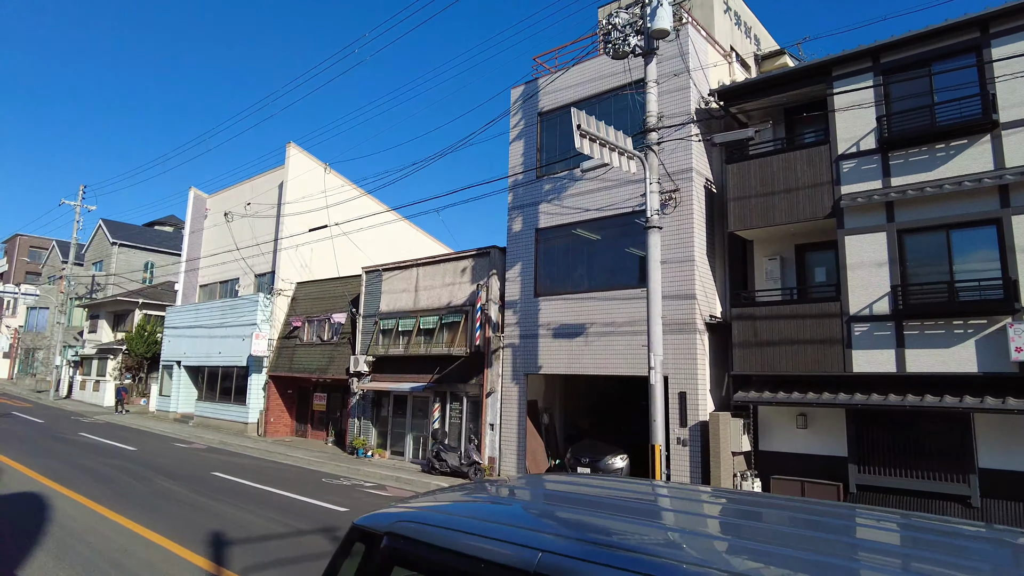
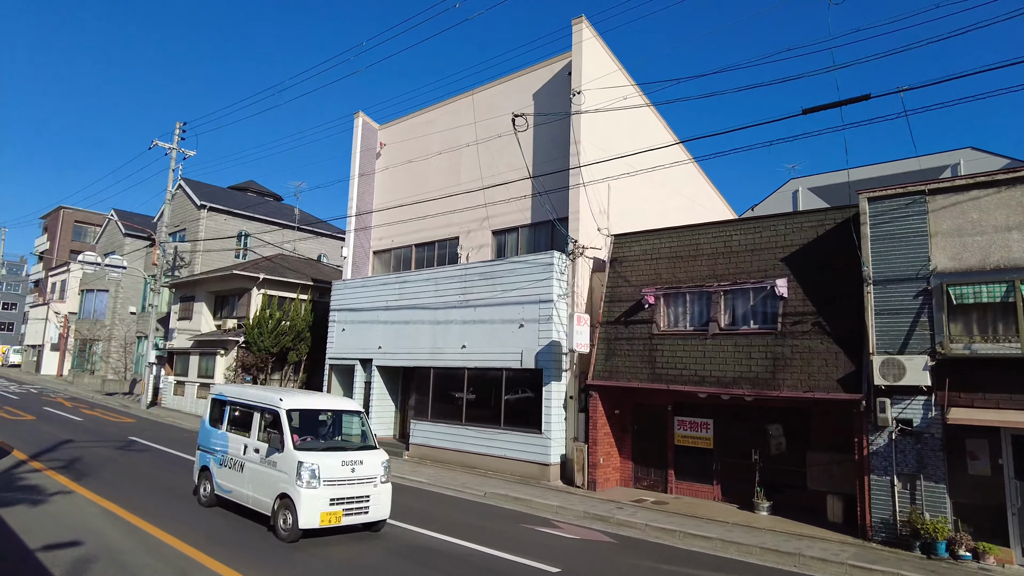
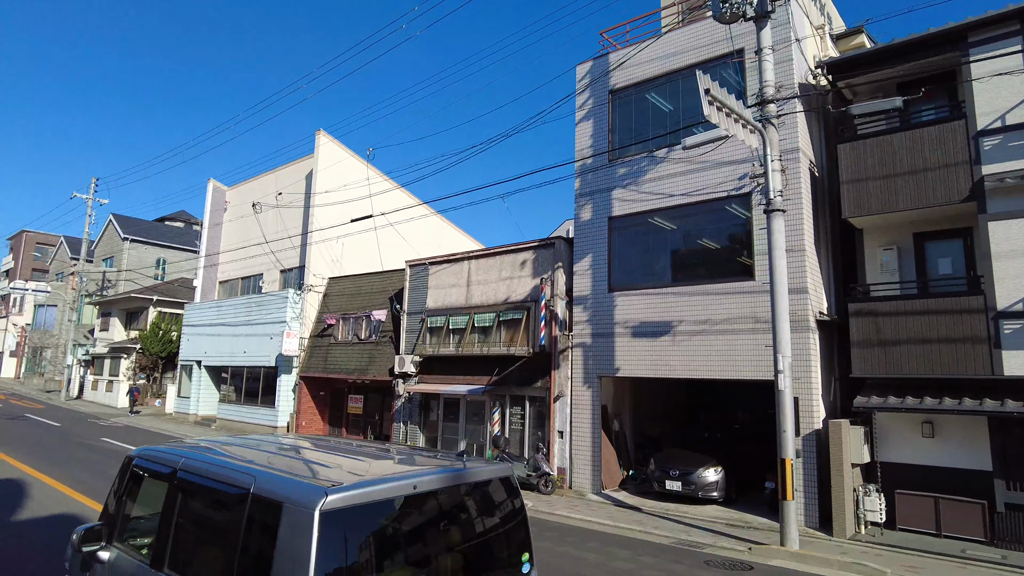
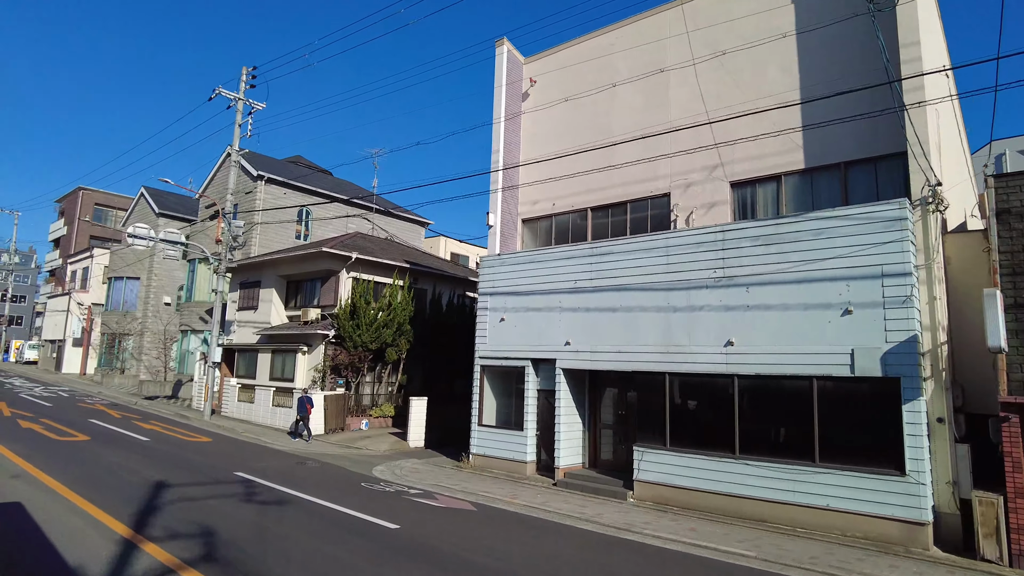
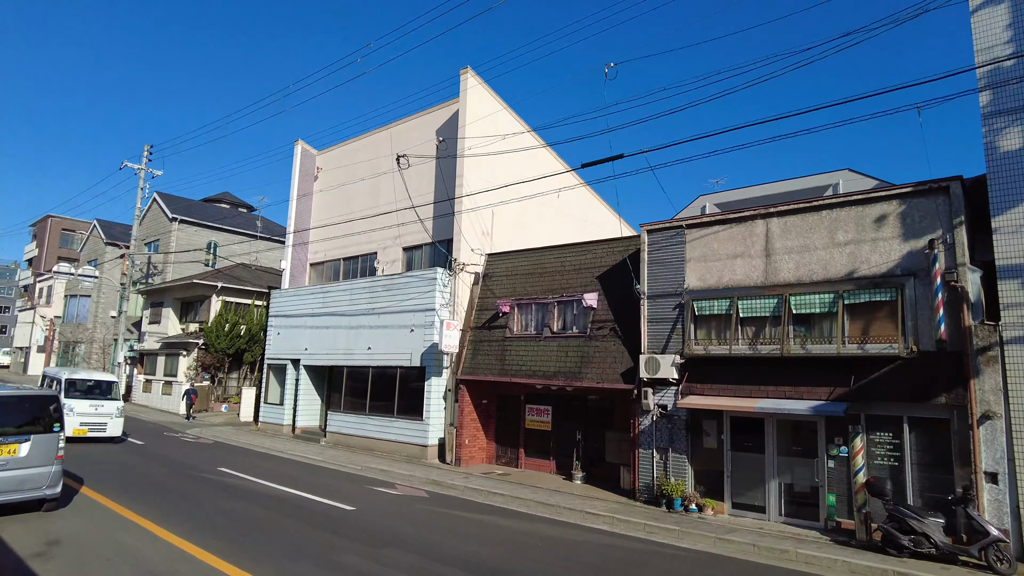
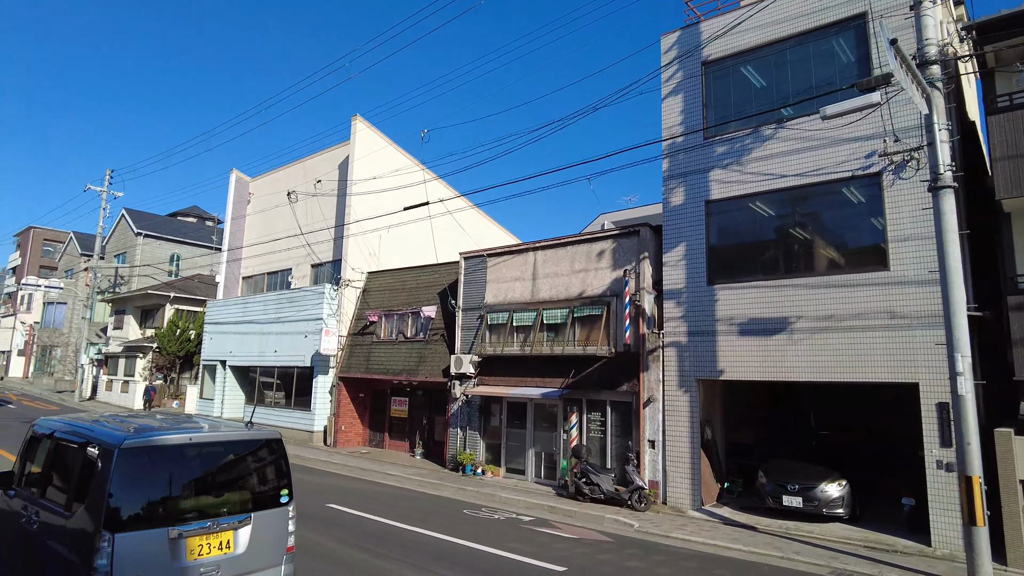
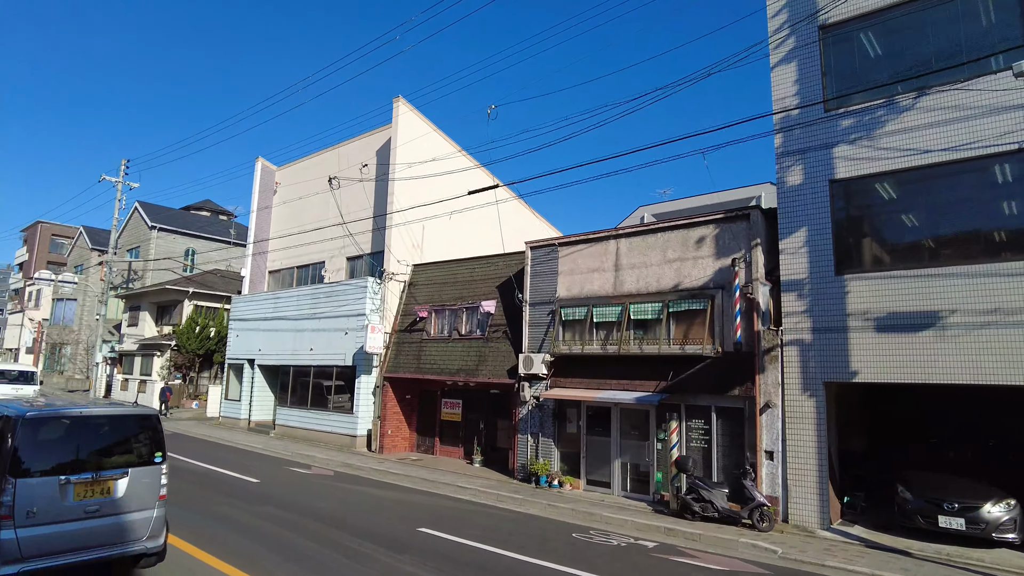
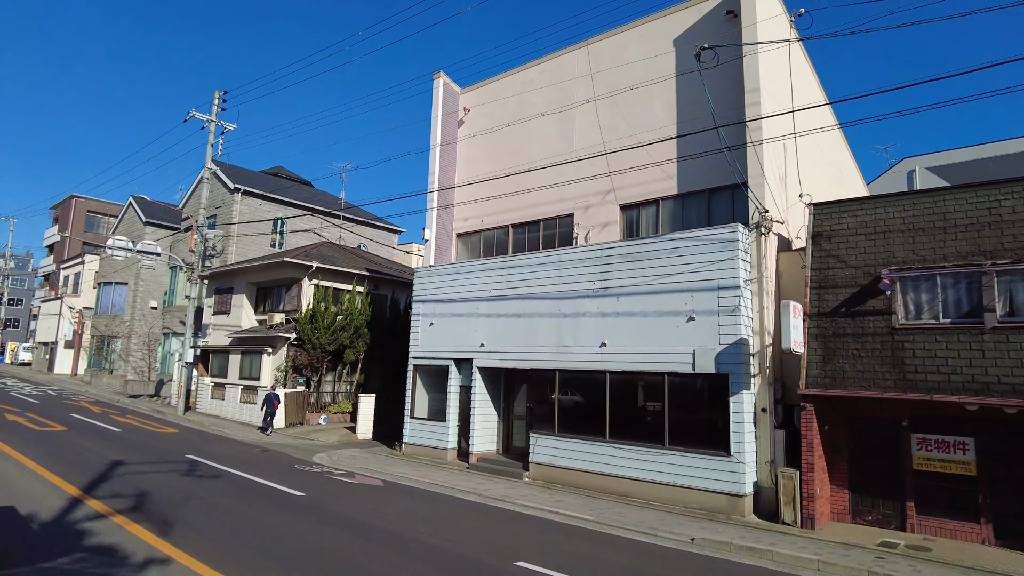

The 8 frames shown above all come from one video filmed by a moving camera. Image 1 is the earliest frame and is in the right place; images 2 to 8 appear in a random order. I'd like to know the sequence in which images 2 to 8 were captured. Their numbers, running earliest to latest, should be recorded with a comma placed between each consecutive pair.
3, 6, 7, 5, 2, 8, 4
